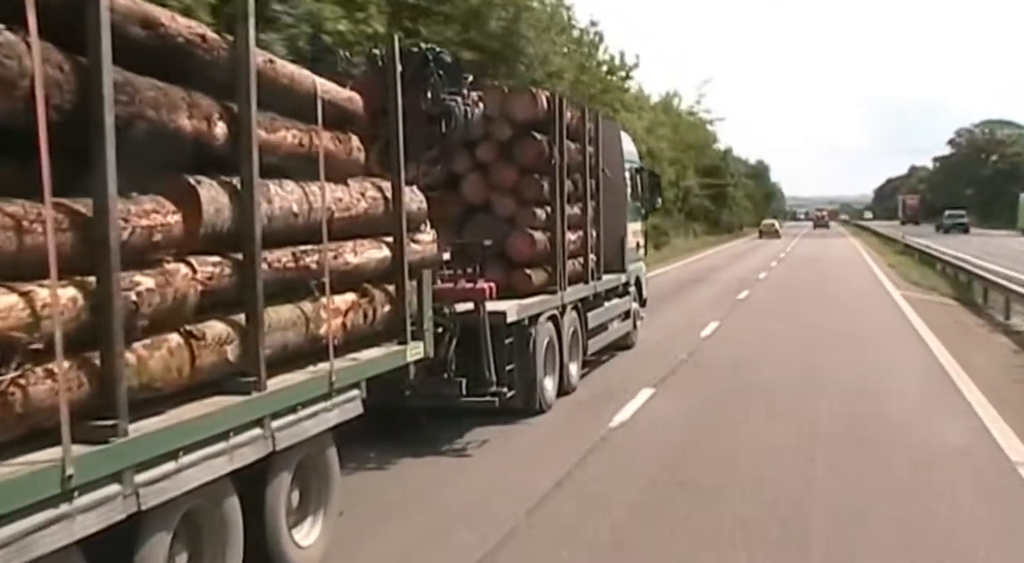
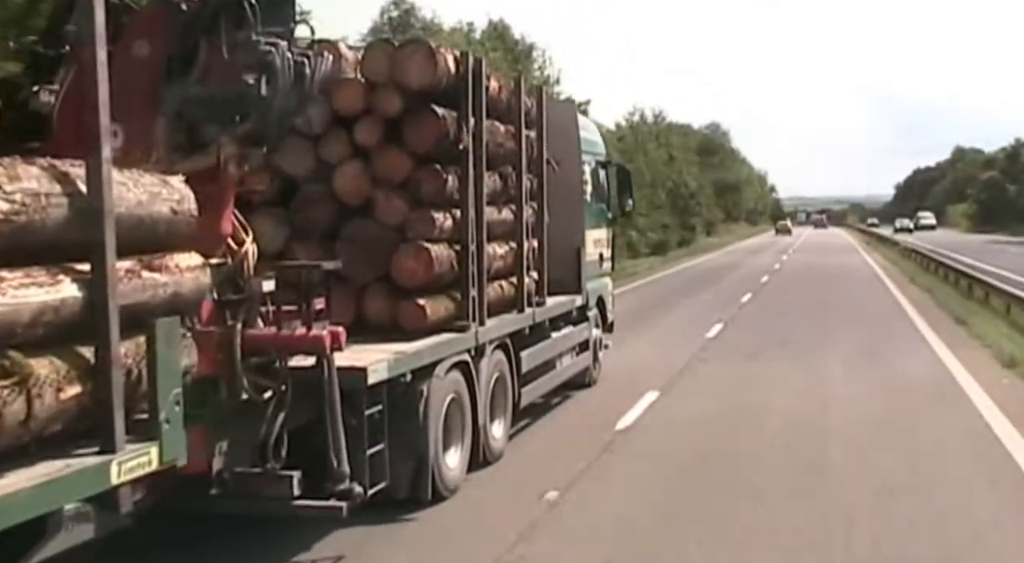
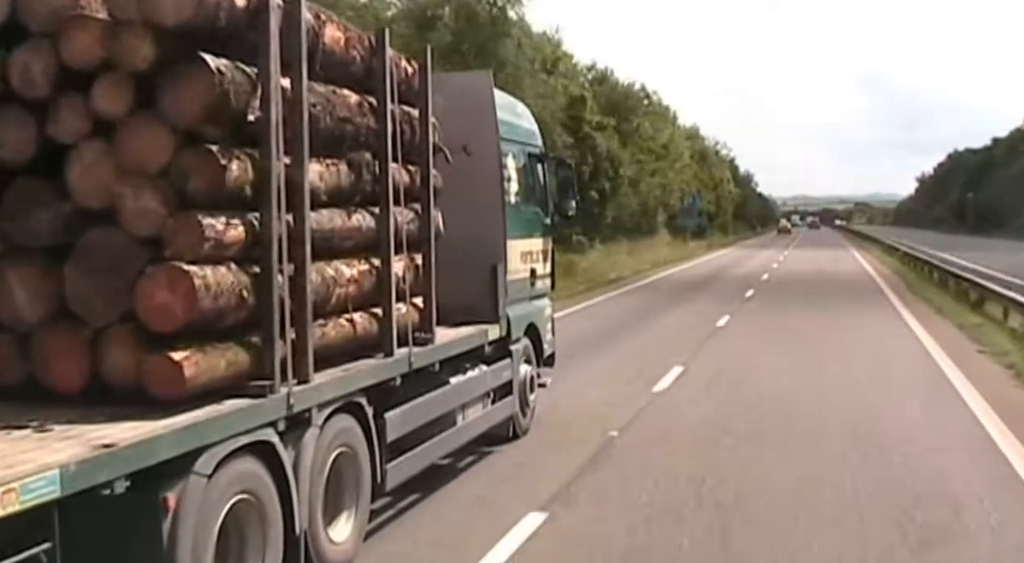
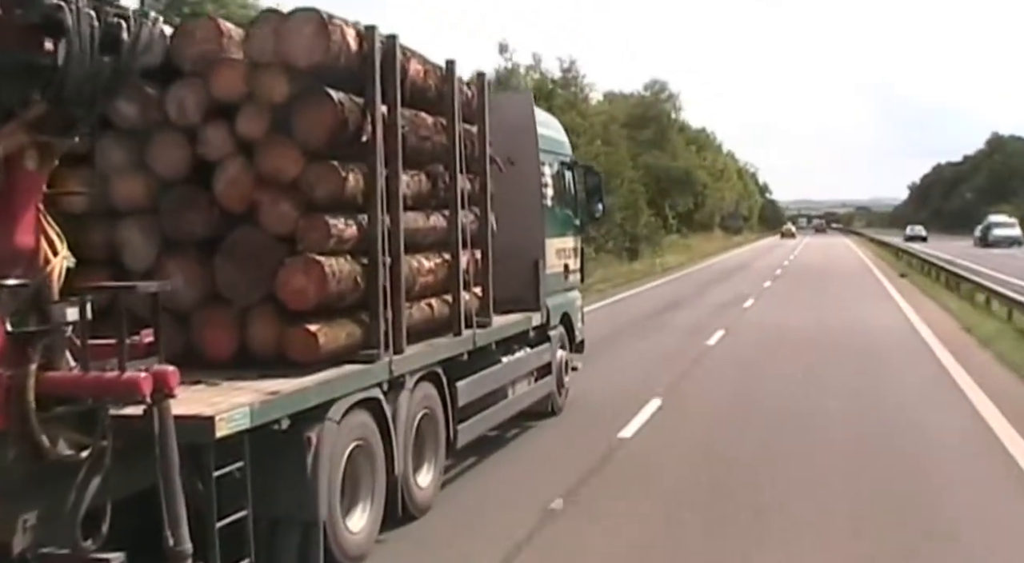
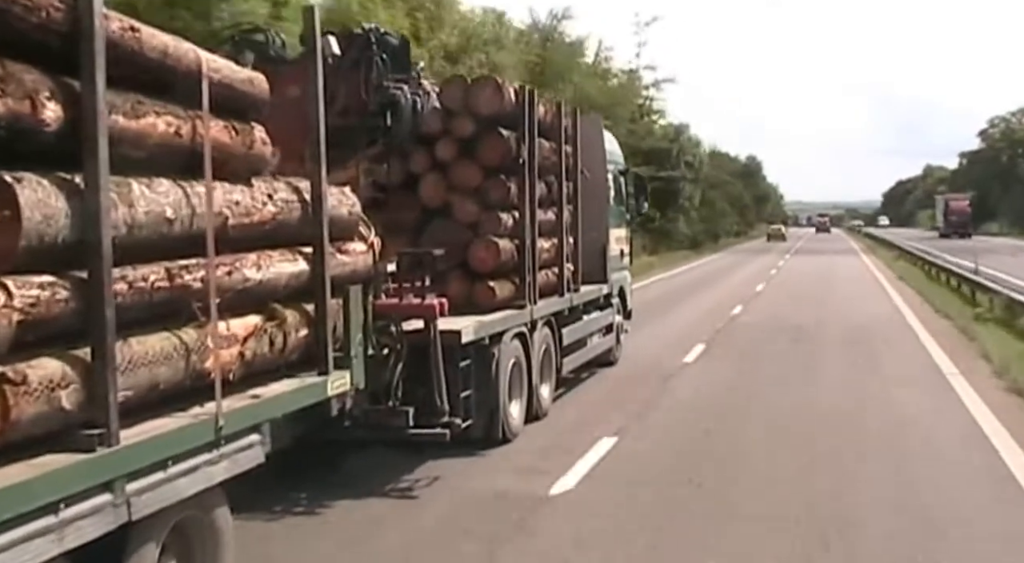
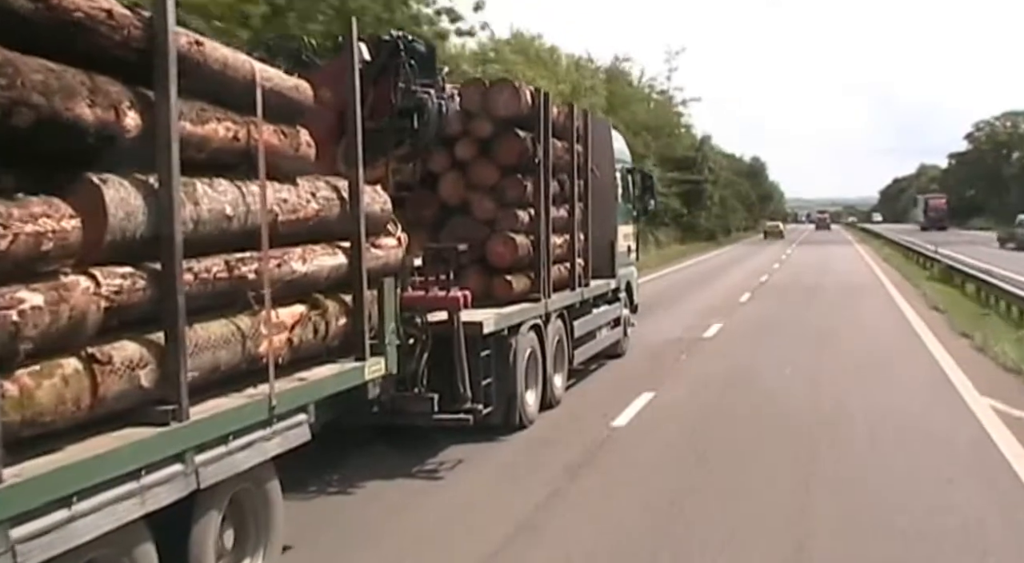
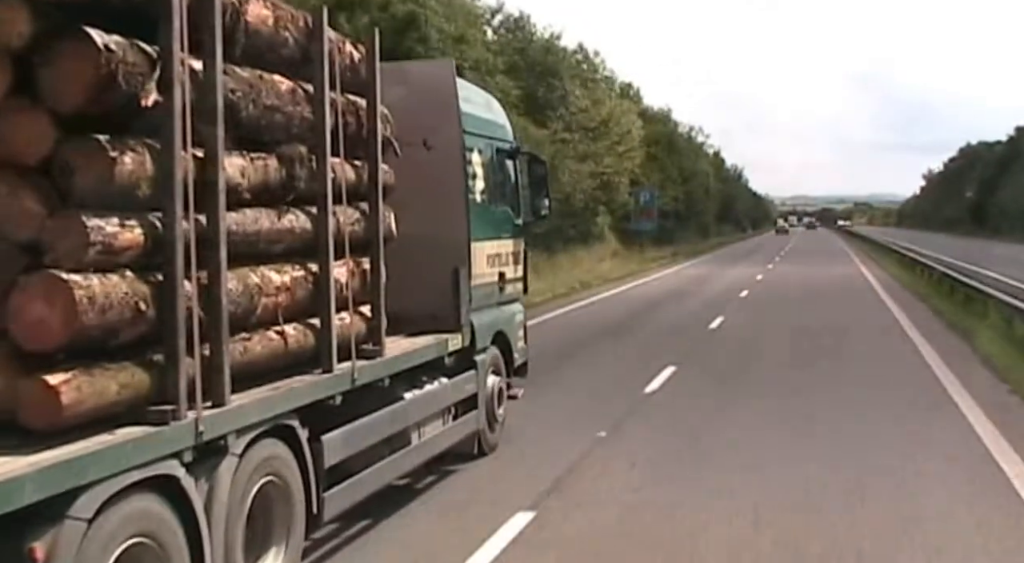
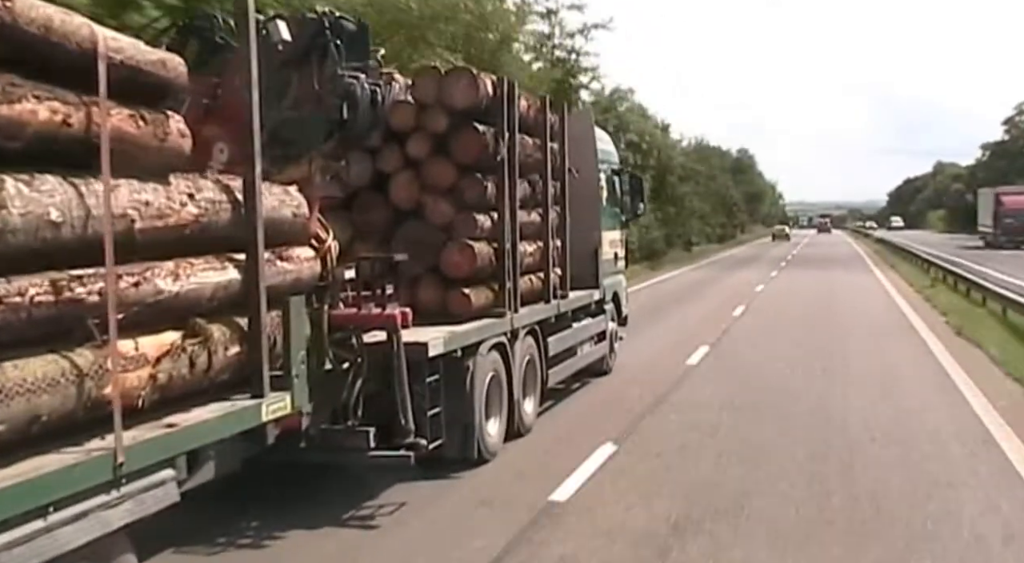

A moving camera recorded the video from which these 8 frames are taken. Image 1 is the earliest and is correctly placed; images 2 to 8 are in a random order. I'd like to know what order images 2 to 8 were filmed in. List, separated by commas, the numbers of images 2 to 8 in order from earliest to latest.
6, 5, 8, 2, 4, 3, 7
